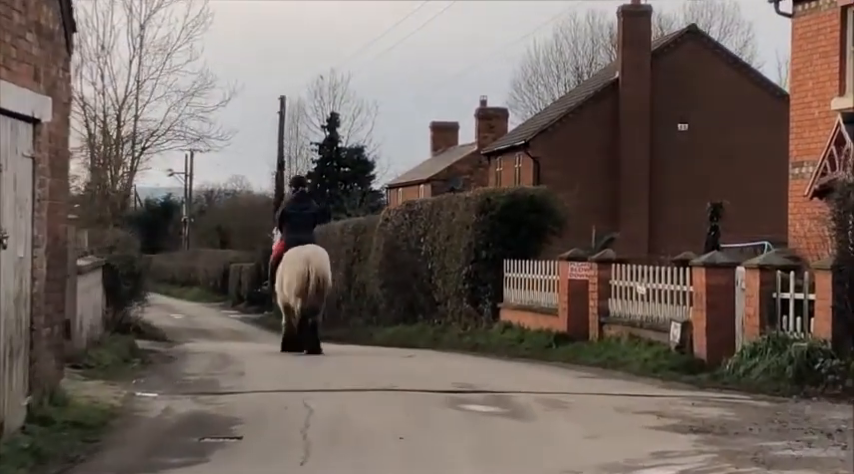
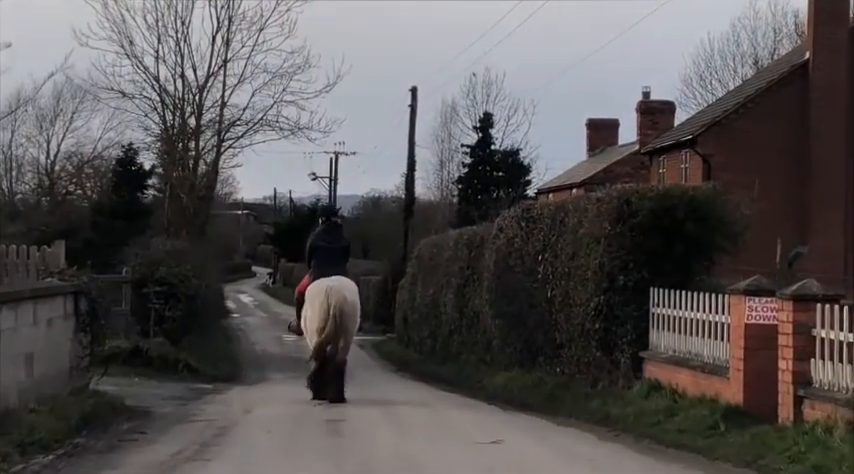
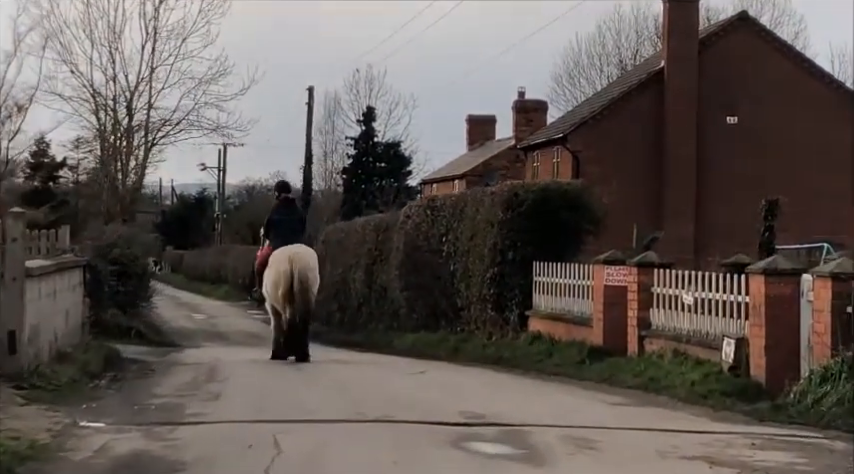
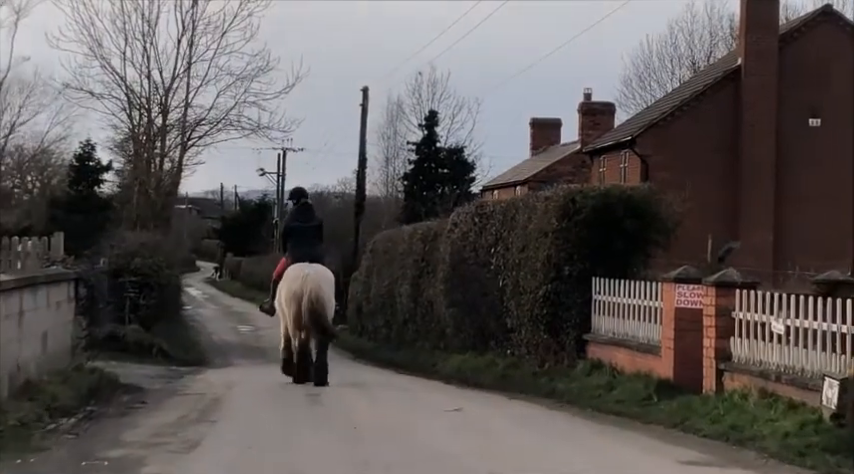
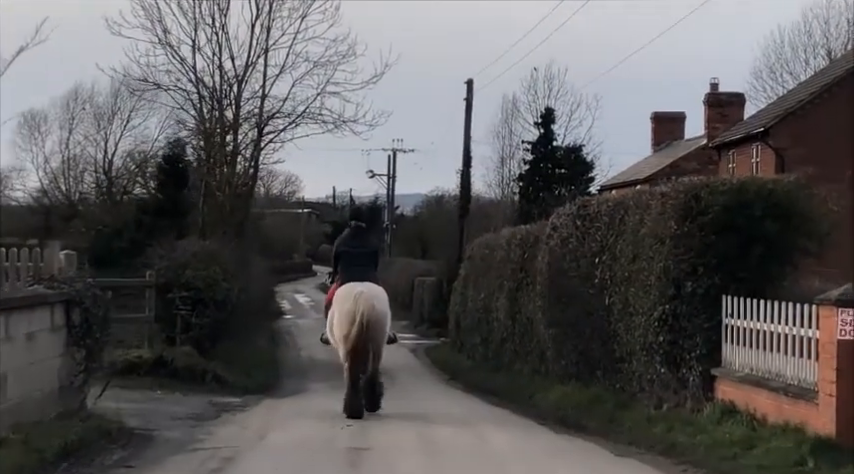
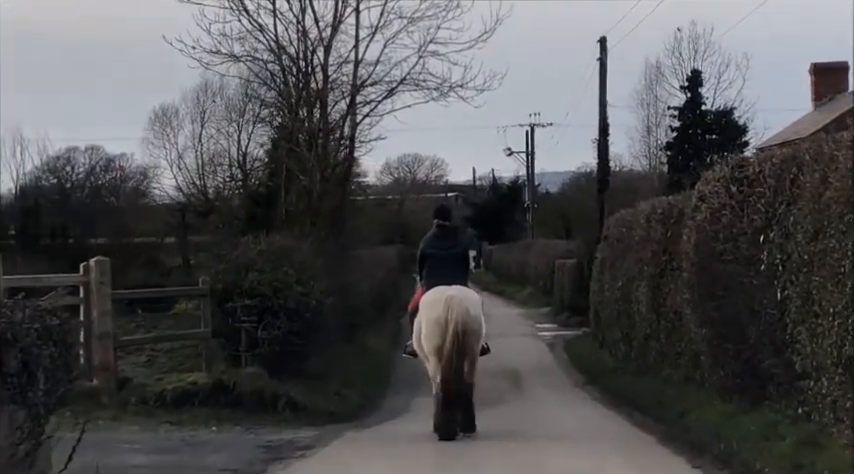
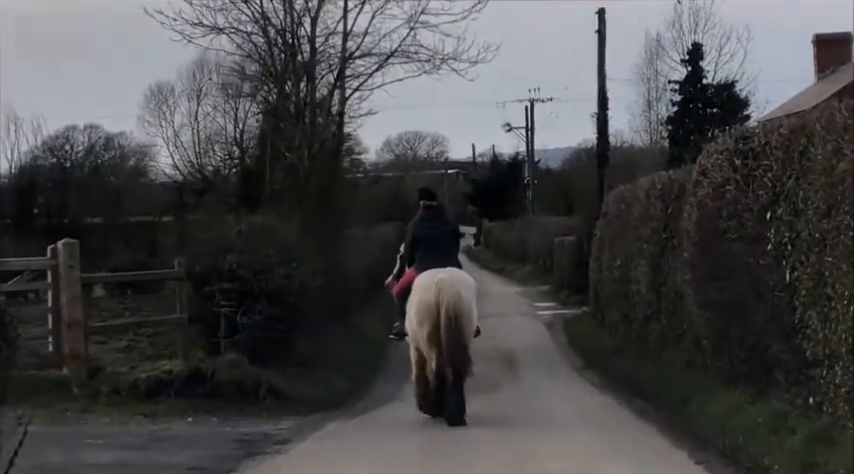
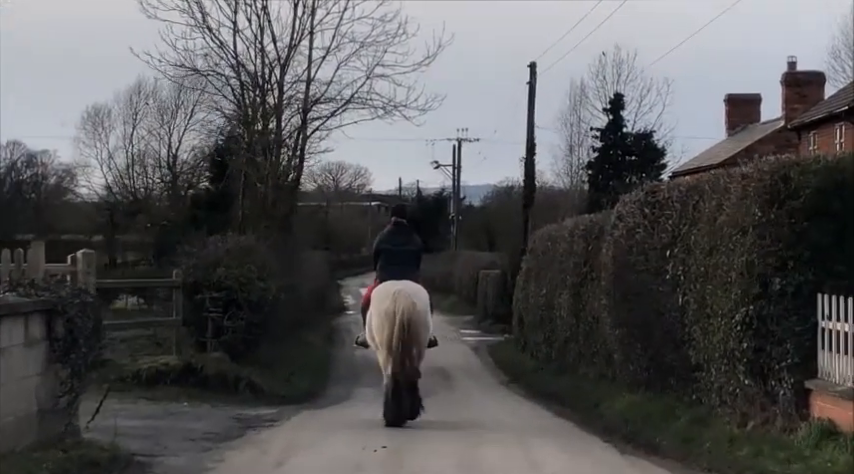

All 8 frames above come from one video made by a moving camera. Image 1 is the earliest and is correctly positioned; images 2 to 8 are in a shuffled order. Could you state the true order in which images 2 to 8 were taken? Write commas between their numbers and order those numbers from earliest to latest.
3, 4, 2, 5, 8, 6, 7
